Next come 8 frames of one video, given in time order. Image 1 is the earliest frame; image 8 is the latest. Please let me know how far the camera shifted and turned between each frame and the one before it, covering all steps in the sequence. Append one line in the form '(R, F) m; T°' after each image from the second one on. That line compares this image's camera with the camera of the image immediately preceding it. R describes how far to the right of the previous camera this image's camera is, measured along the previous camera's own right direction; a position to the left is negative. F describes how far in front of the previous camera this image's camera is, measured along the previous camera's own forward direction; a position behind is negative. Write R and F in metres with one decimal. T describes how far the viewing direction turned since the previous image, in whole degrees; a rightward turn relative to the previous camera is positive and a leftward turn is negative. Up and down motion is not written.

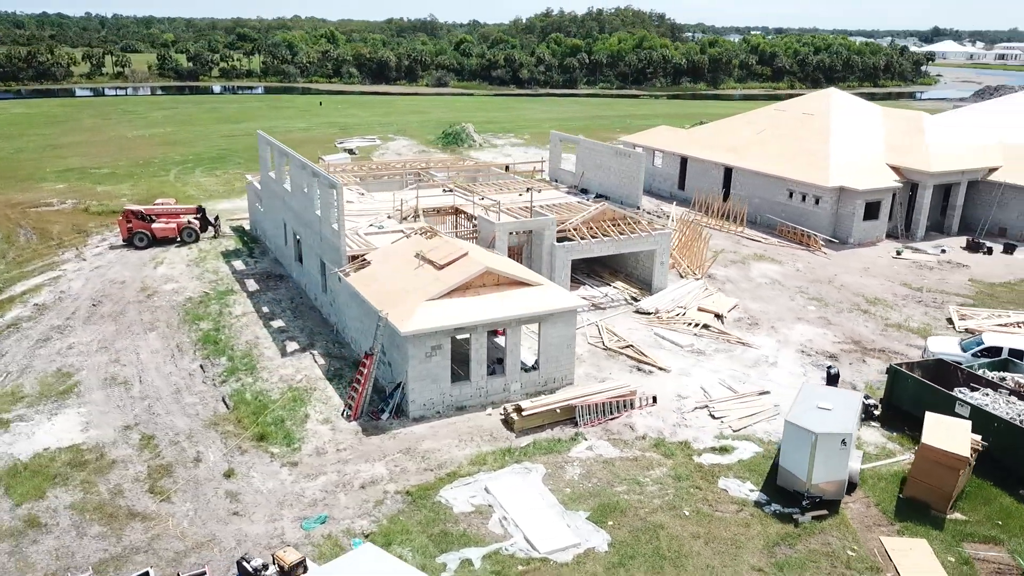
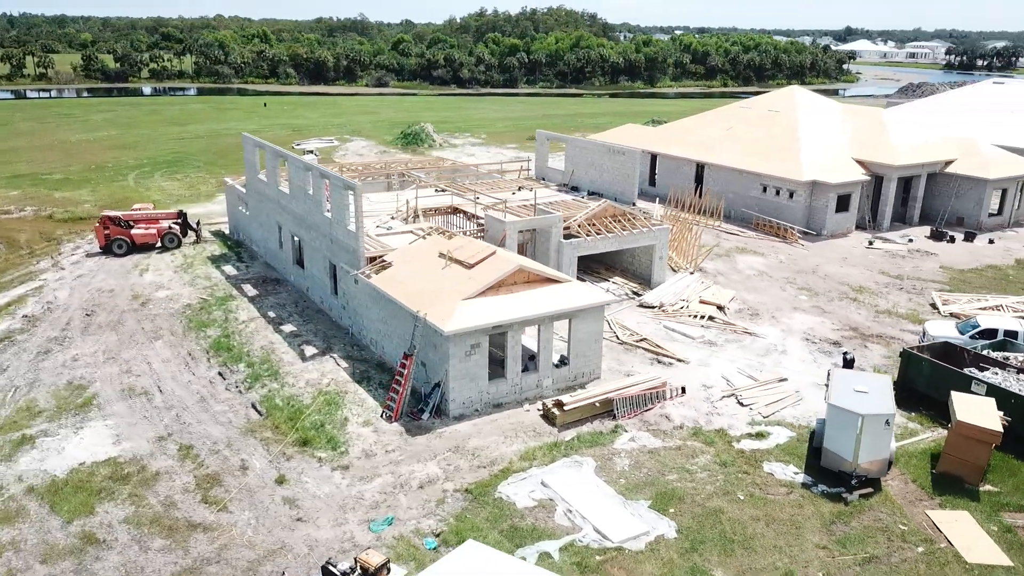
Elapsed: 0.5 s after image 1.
(-2.4, -0.1) m; +5°
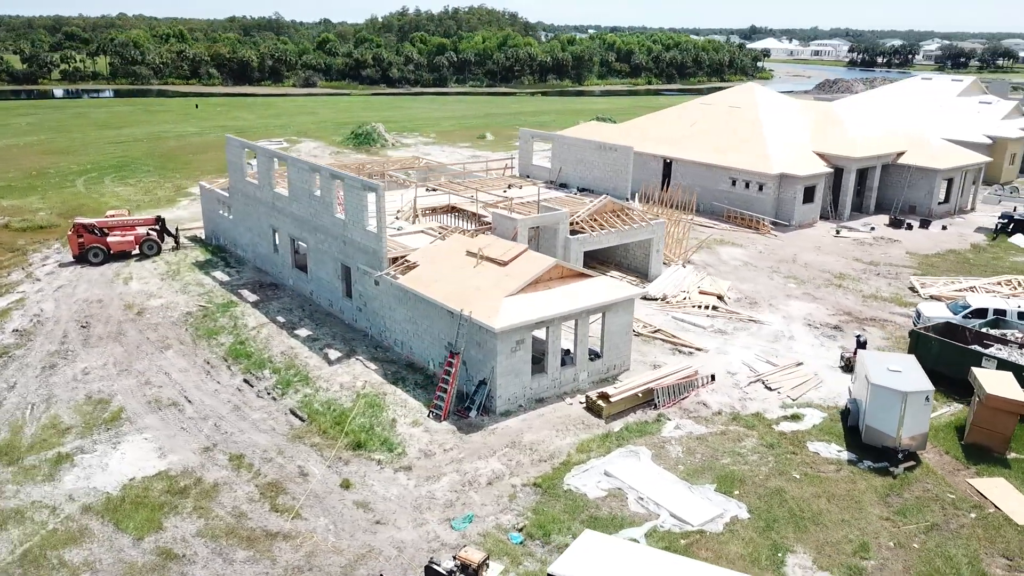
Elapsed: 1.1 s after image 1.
(-2.8, 0.0) m; +6°
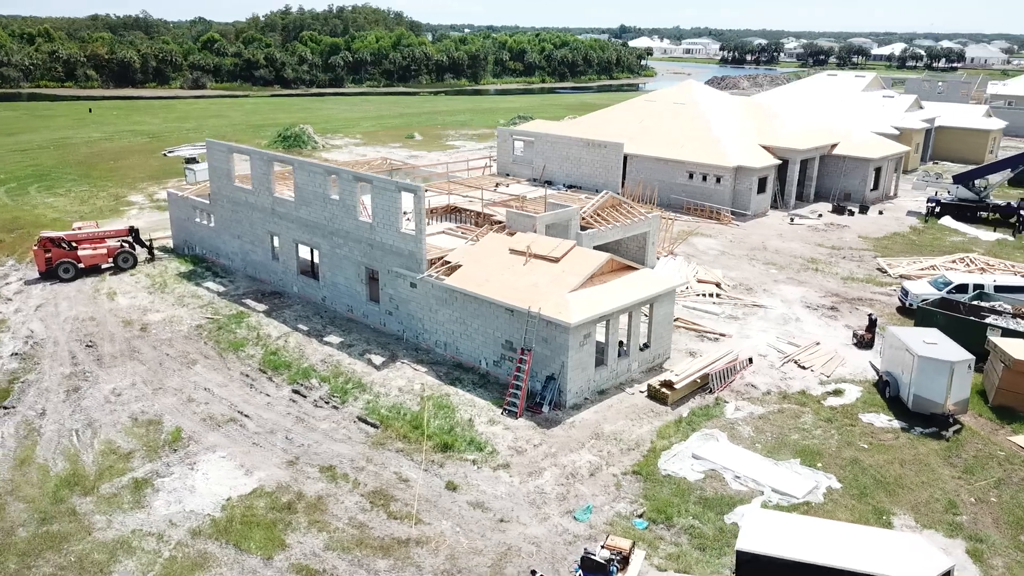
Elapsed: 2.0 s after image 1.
(-4.2, +0.1) m; +8°
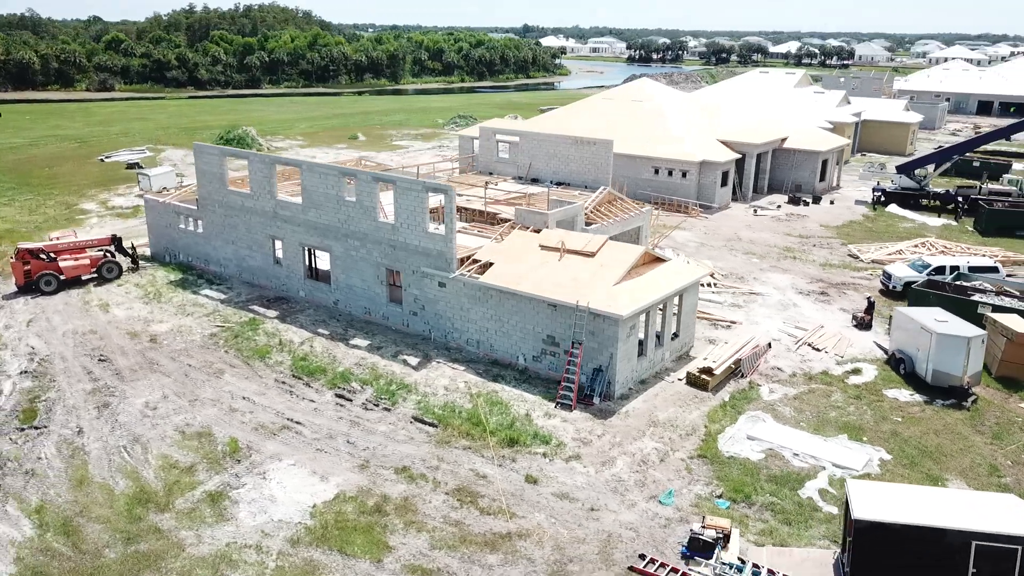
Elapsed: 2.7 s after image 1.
(-3.2, -0.1) m; +6°
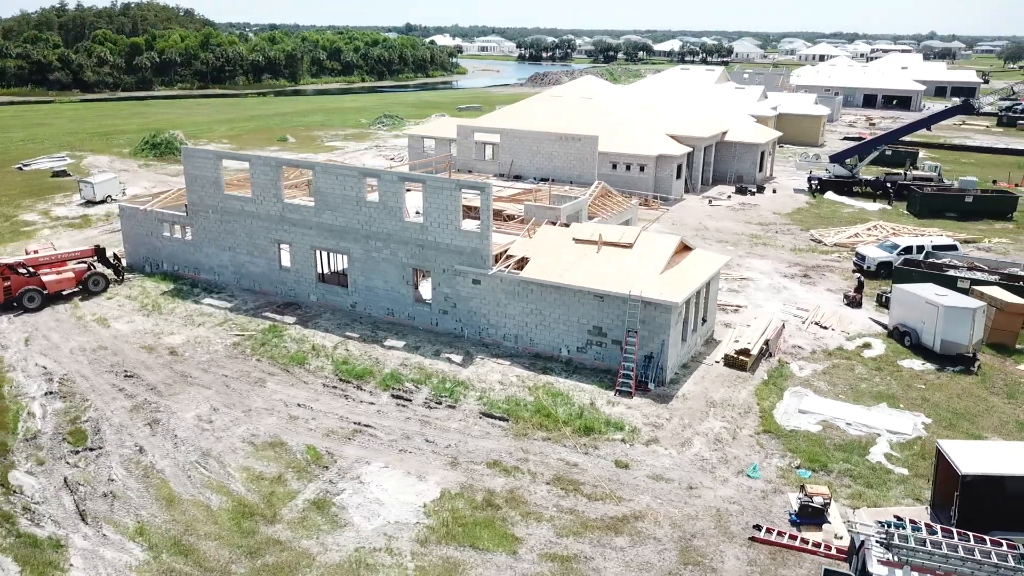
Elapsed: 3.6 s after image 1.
(-3.9, 0.0) m; +8°
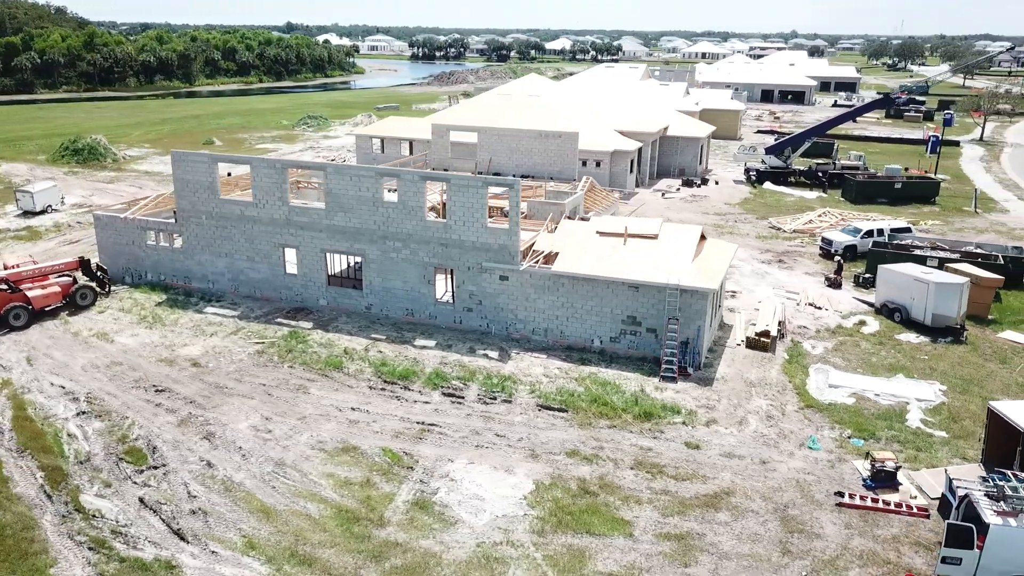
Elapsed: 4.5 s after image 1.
(-3.6, 0.0) m; +8°
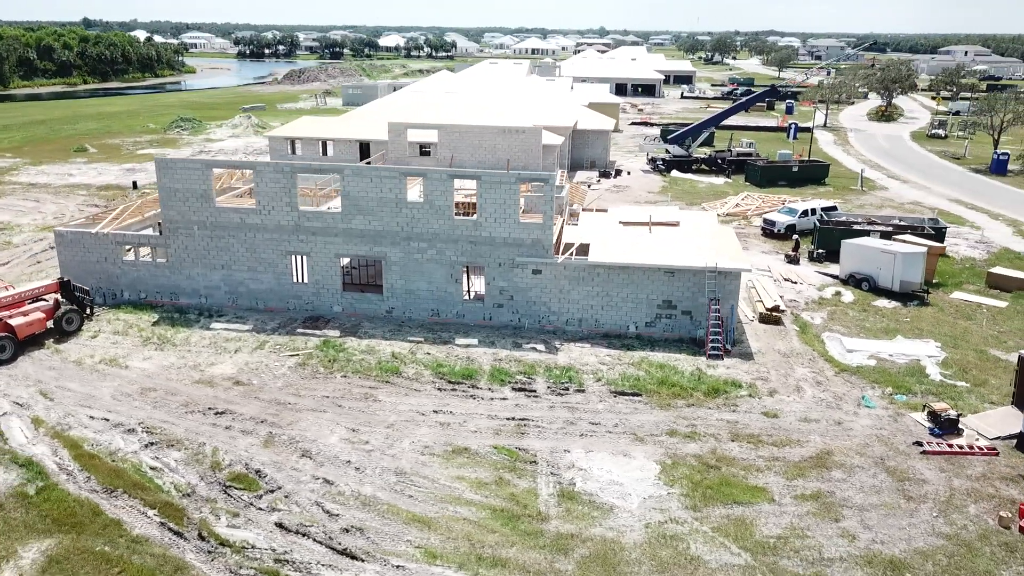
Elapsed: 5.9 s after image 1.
(-5.4, +0.3) m; +12°
